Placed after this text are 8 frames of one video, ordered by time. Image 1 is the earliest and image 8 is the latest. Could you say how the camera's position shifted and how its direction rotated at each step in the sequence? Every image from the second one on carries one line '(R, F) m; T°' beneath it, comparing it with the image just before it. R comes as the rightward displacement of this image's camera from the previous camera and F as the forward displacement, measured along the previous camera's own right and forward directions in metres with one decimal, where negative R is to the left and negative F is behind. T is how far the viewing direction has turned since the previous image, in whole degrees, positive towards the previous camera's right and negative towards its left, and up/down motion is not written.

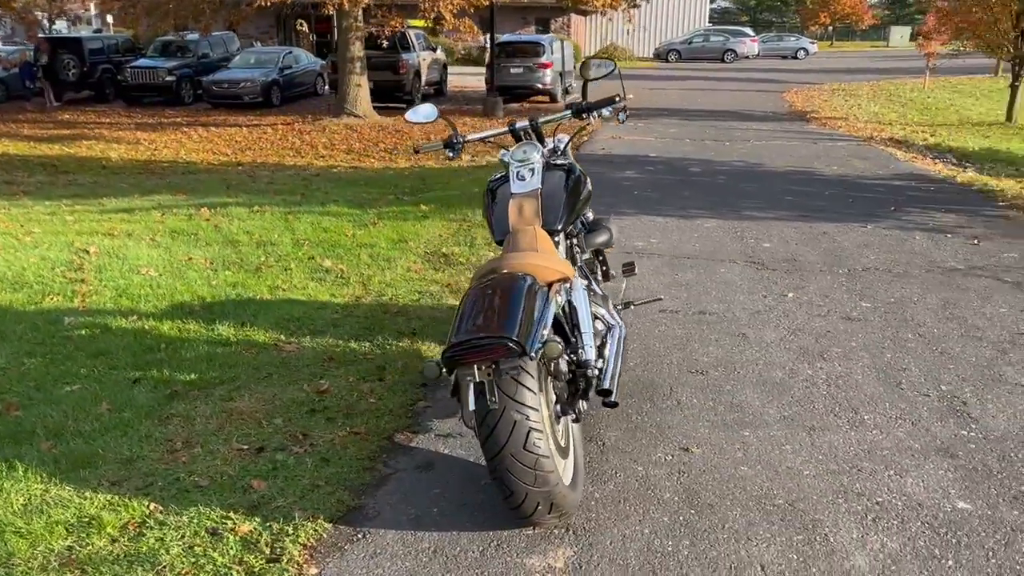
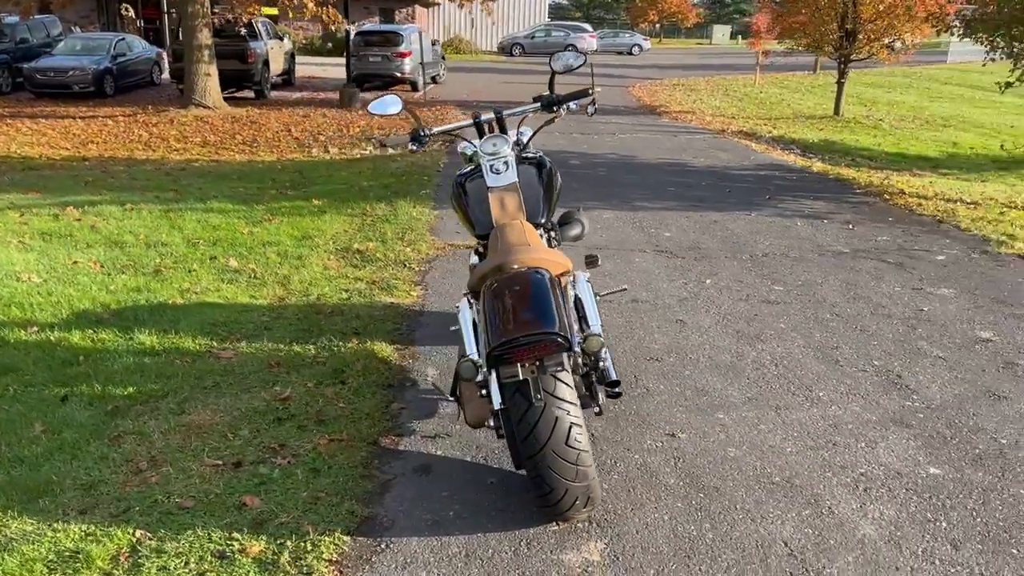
(-0.6, +0.1) m; +10°
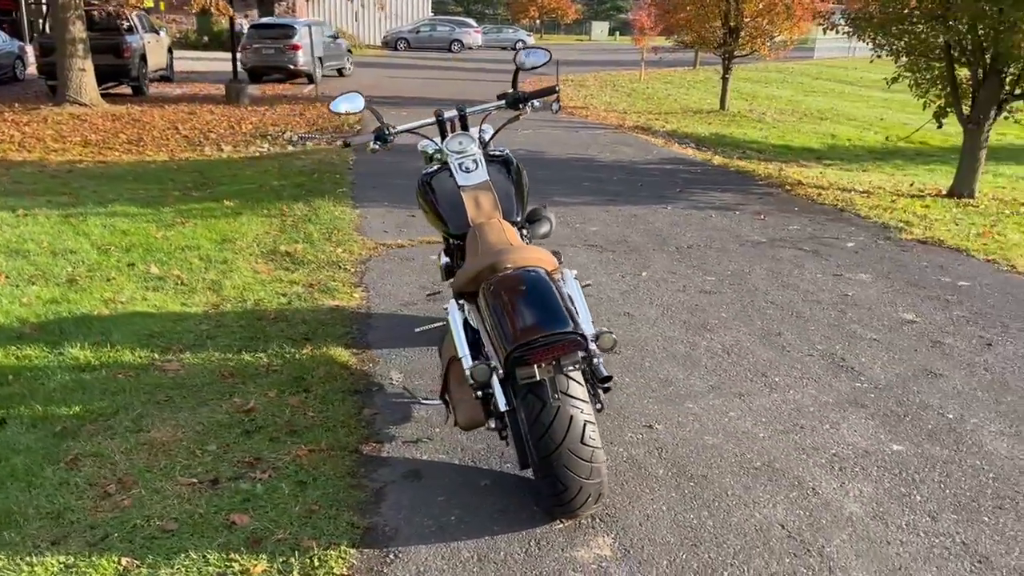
(-0.4, 0.0) m; +7°
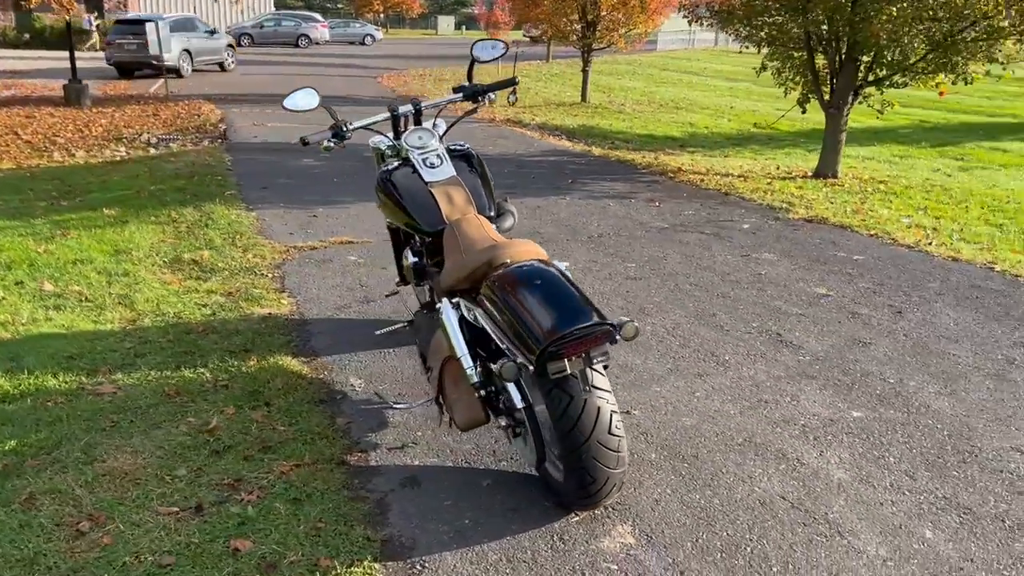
(-0.5, +0.1) m; +9°
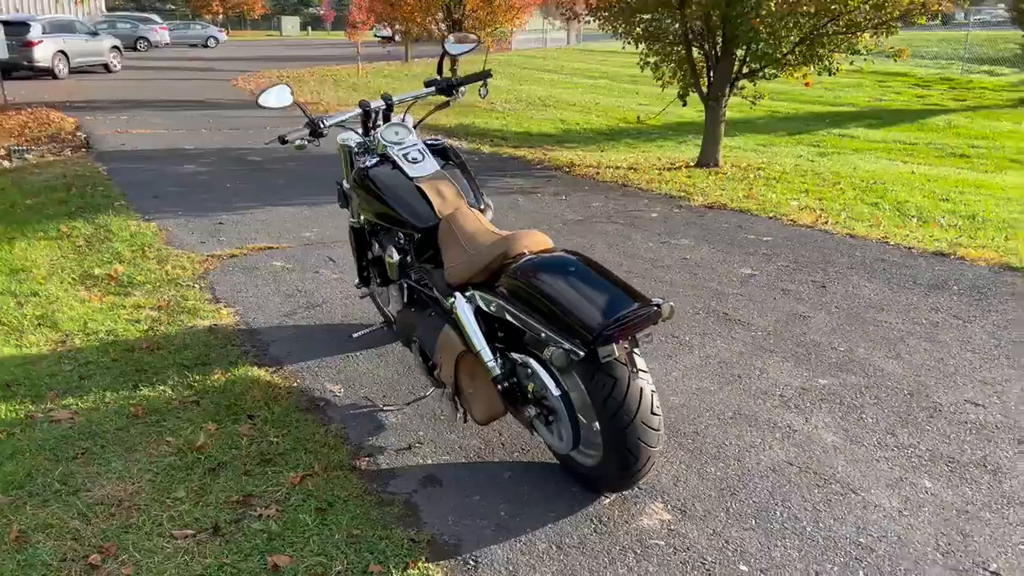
(-0.6, 0.0) m; +9°
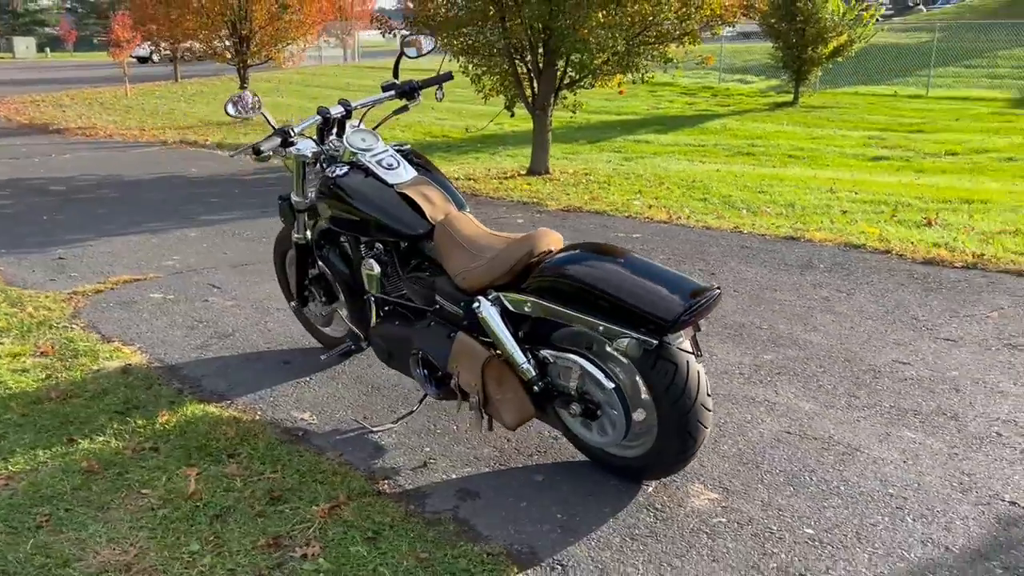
(-0.9, +0.2) m; +14°
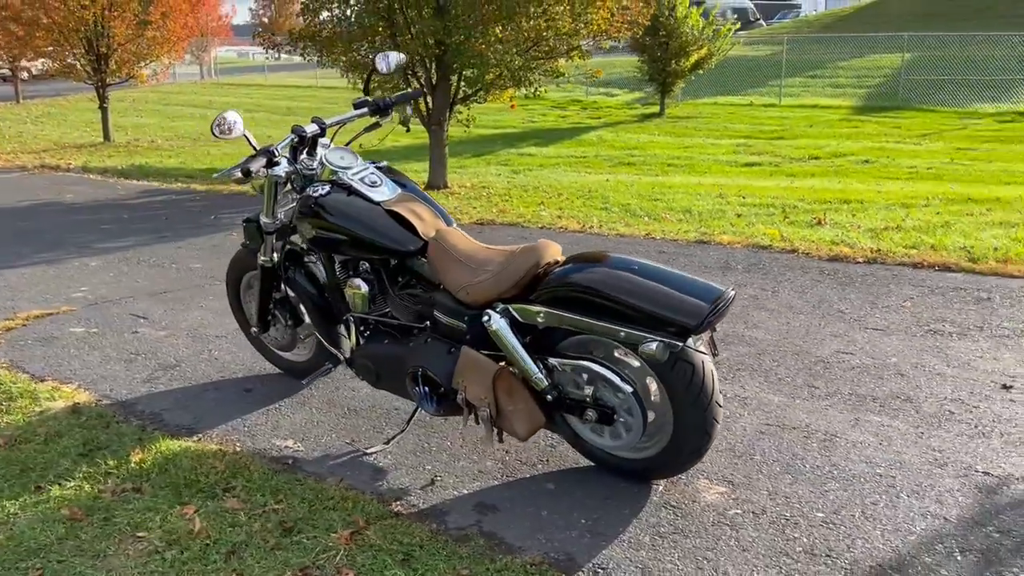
(-0.5, 0.0) m; +9°
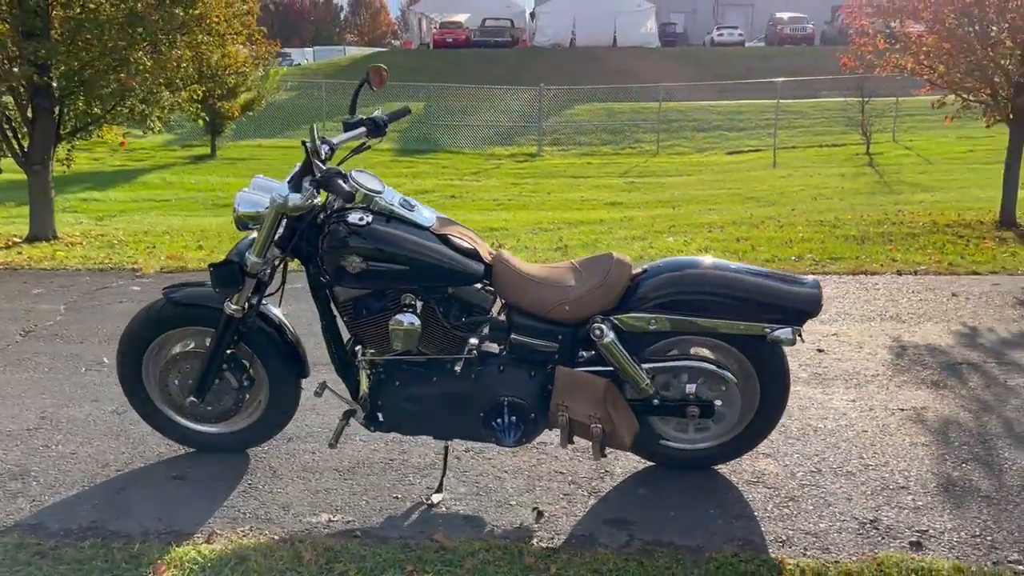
(-2.1, +0.7) m; +32°
